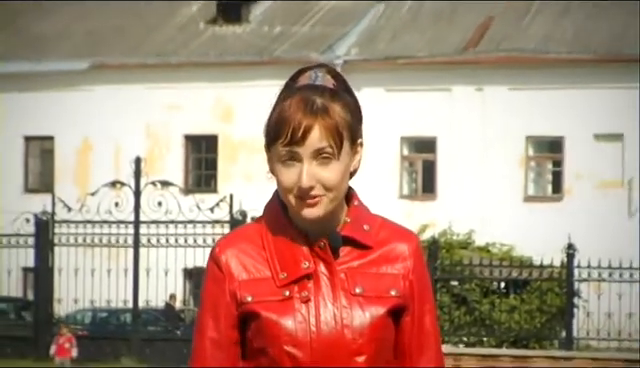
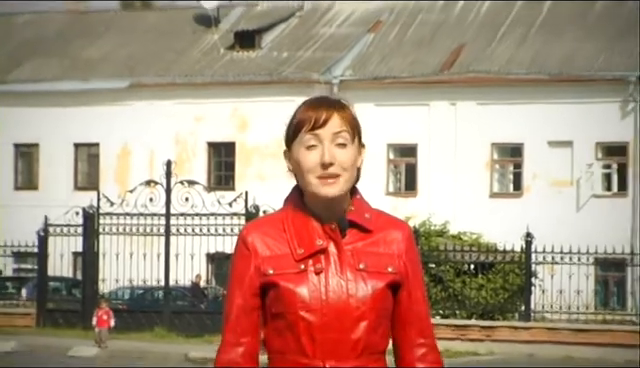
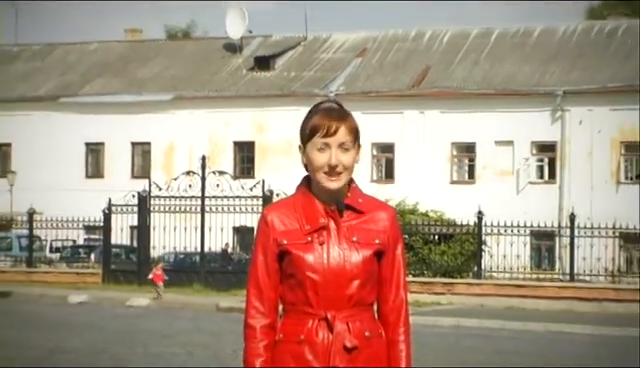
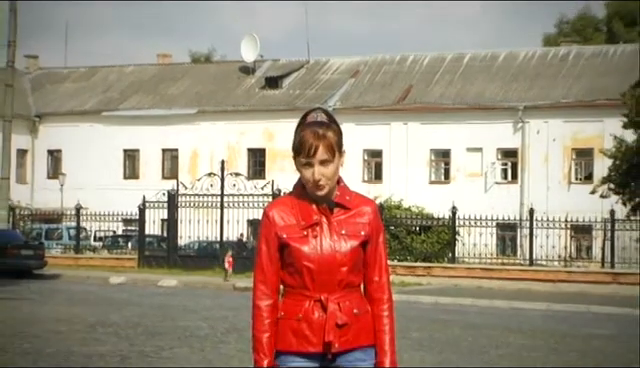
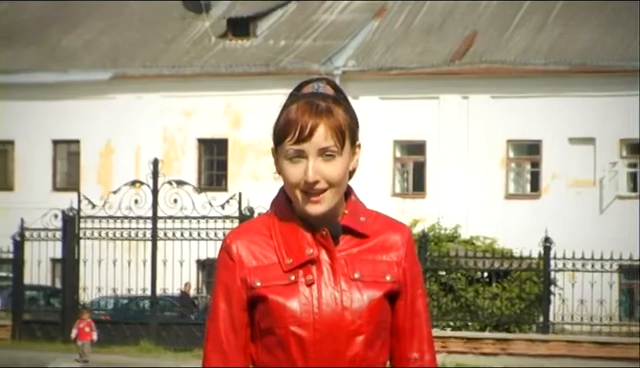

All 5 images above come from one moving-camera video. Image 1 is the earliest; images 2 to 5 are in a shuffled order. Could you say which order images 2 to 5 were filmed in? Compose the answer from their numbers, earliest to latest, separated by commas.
5, 2, 3, 4
